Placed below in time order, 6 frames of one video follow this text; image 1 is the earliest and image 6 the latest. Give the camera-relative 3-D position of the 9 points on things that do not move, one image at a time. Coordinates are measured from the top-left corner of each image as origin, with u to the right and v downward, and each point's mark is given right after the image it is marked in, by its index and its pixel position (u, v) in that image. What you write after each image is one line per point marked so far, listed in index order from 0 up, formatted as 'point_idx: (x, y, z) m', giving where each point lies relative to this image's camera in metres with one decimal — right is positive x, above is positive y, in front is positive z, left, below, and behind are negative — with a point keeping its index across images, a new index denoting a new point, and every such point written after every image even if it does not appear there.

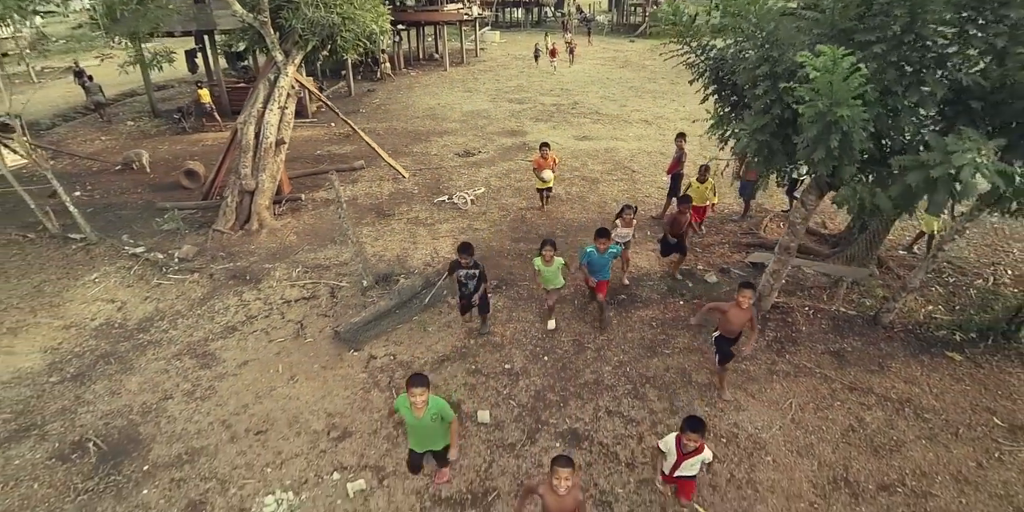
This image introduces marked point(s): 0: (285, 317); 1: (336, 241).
0: (-2.9, -0.8, +6.3) m
1: (-2.7, +0.3, +7.8) m
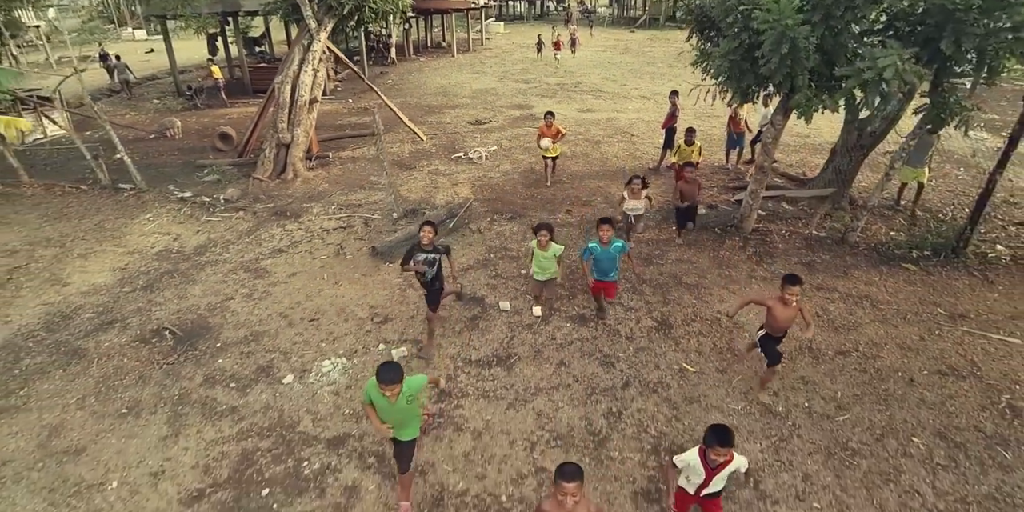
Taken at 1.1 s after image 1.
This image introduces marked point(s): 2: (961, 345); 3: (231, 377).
0: (-2.7, +0.2, +7.1) m
1: (-2.6, +1.3, +8.6) m
2: (+4.9, -0.9, +5.3) m
3: (-2.9, -1.2, +5.1) m
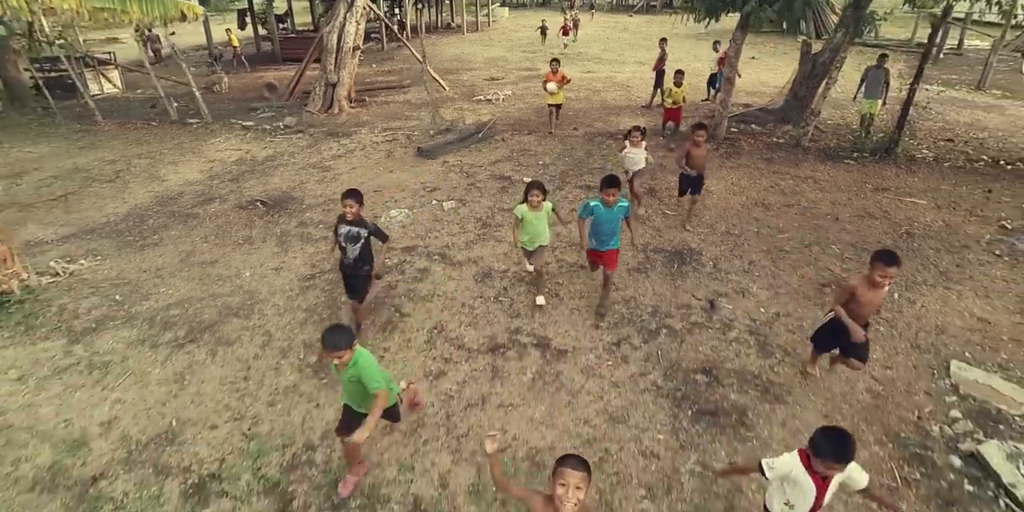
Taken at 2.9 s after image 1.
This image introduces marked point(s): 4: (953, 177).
0: (-2.4, +1.9, +8.6) m
1: (-2.3, +2.9, +10.2) m
2: (+5.2, +0.8, +6.9) m
3: (-2.6, +0.5, +6.6) m
4: (+7.1, +1.3, +7.8) m
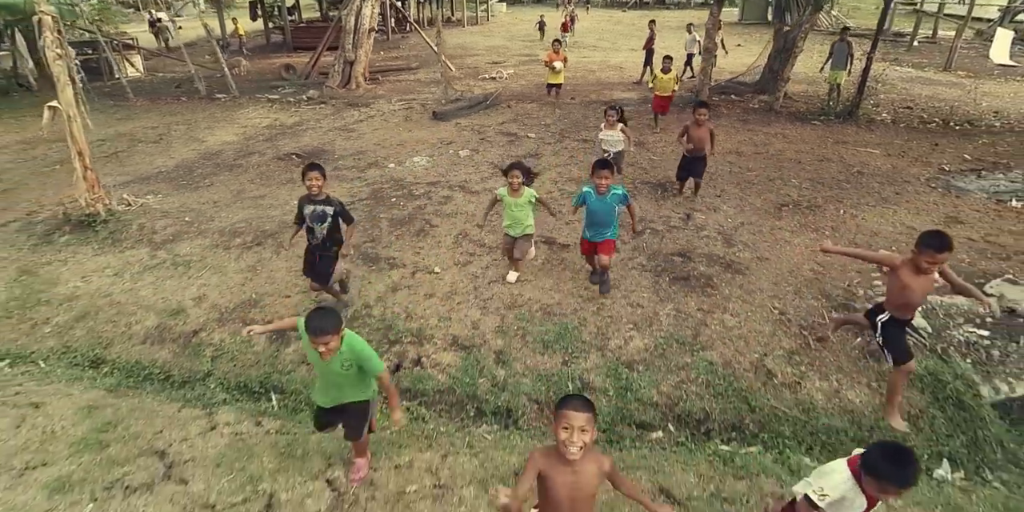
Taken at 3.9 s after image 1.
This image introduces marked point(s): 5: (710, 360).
0: (-2.3, +2.8, +9.6) m
1: (-2.2, +3.8, +11.1) m
2: (+5.3, +1.7, +7.9) m
3: (-2.5, +1.4, +7.6) m
4: (+7.1, +2.2, +8.8) m
5: (+1.6, -0.8, +4.0) m
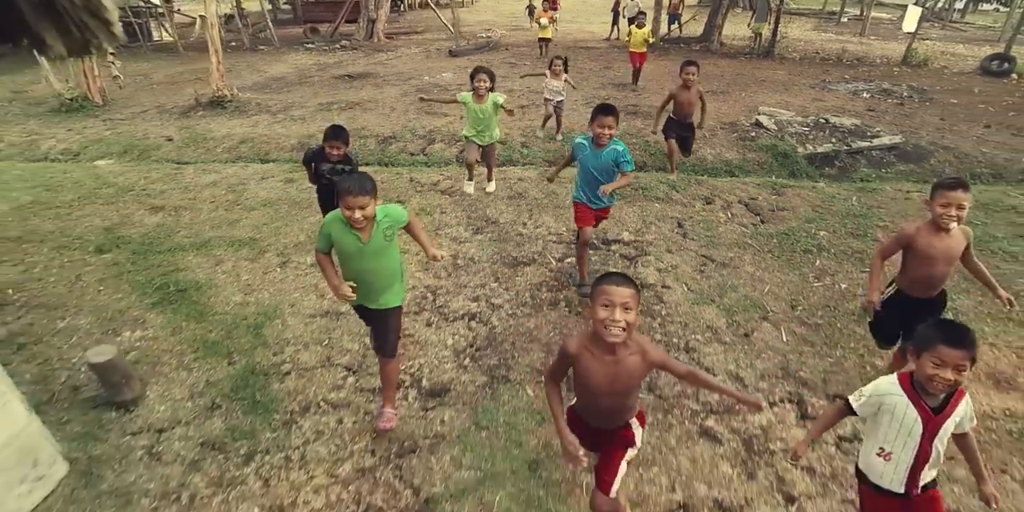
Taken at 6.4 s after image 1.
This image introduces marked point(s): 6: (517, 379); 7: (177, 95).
0: (-2.3, +5.1, +12.2) m
1: (-2.3, +6.0, +13.8) m
2: (+5.3, +4.1, +10.9) m
3: (-2.4, +3.7, +10.2) m
4: (+7.1, +4.7, +11.9) m
5: (+1.9, +1.6, +6.8) m
6: (0.0, -0.8, +3.1) m
7: (-7.0, +3.4, +10.2) m
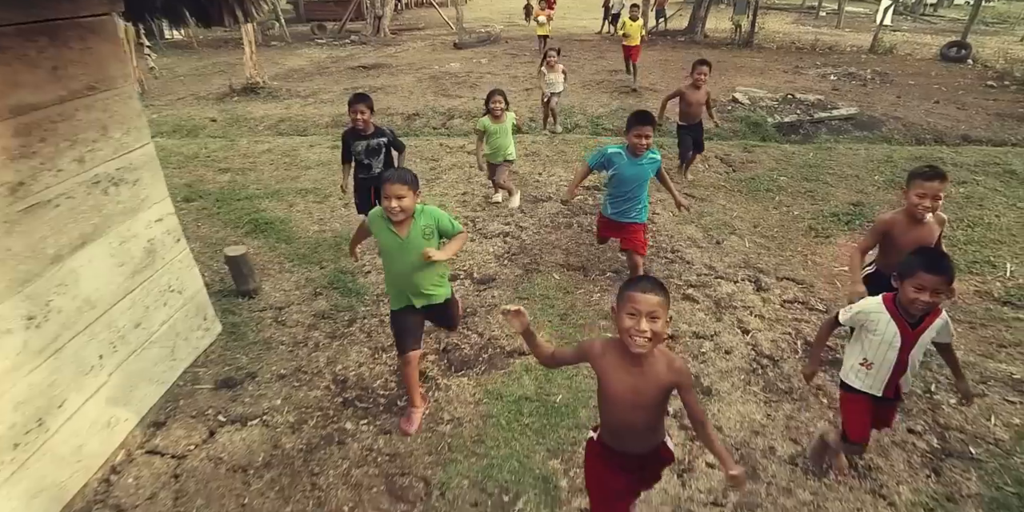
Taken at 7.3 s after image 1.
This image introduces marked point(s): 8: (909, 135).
0: (-2.3, +5.7, +13.2) m
1: (-2.4, +6.6, +14.7) m
2: (+5.4, +4.8, +12.0) m
3: (-2.4, +4.3, +11.1) m
4: (+7.1, +5.4, +13.0) m
5: (+2.0, +2.3, +7.8) m
6: (+0.3, -0.1, +4.2) m
7: (-6.9, +3.9, +11.1) m
8: (+6.3, +1.9, +7.7) m
